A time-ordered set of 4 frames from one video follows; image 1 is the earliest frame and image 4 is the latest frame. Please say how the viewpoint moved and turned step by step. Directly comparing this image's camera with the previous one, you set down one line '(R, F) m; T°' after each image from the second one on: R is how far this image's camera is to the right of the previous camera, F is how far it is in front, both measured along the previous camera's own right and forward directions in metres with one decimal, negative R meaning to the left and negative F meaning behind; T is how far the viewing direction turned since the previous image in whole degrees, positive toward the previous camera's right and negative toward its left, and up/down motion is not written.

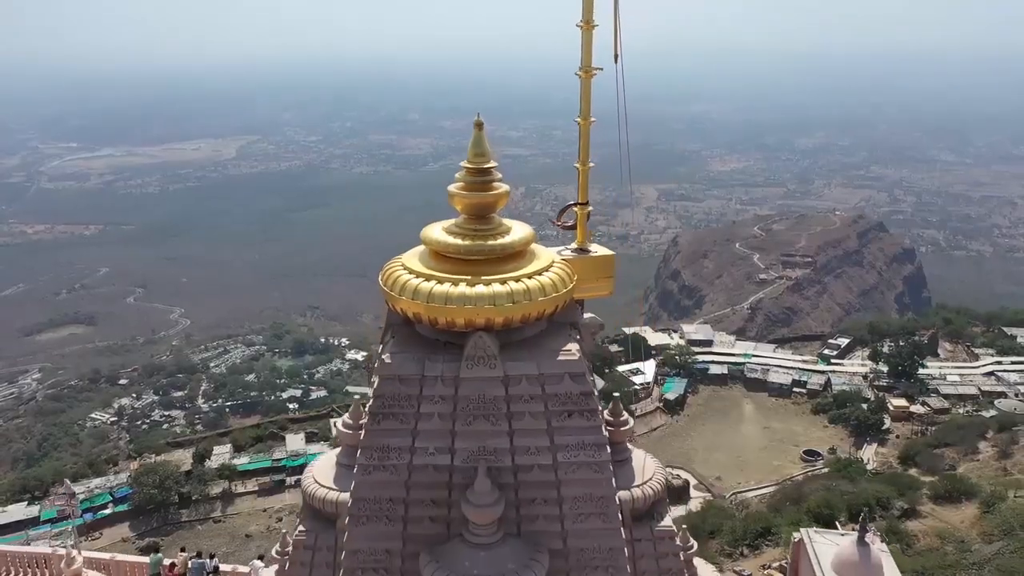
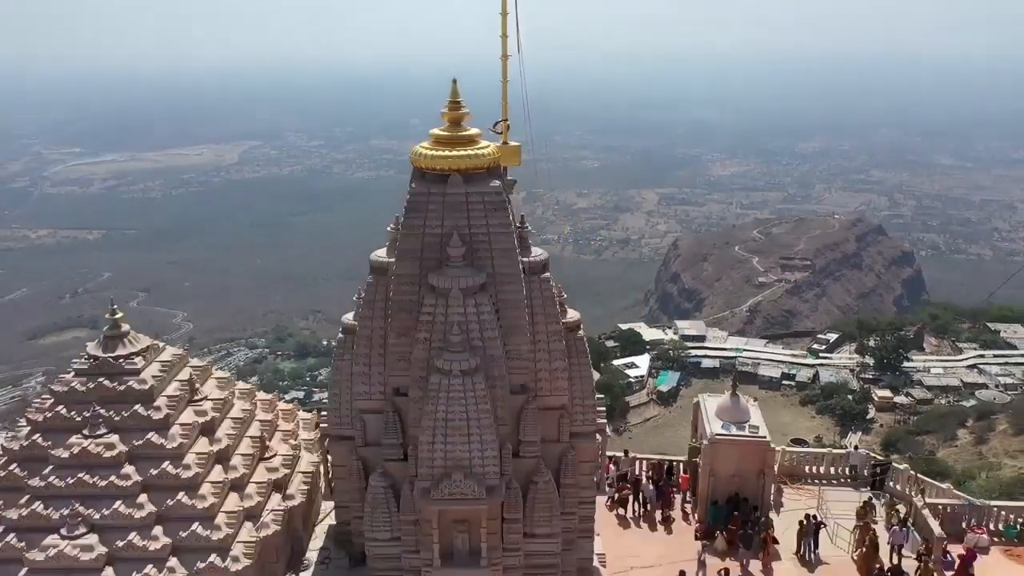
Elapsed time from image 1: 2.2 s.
(+0.5, -4.7) m; 0°
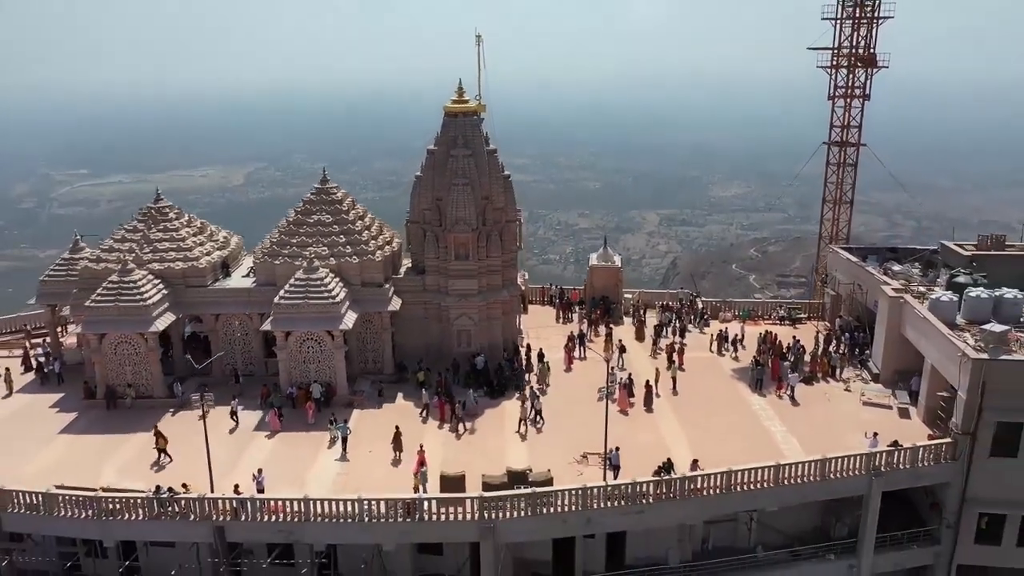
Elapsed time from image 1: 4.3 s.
(+0.9, -14.3) m; 0°
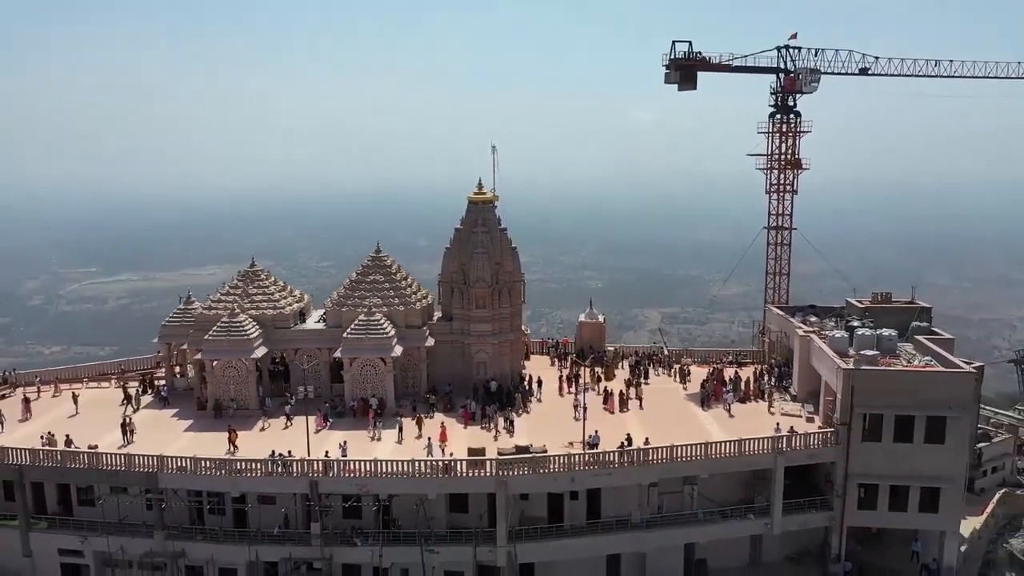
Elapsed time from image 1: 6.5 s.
(-0.1, -7.7) m; 0°
